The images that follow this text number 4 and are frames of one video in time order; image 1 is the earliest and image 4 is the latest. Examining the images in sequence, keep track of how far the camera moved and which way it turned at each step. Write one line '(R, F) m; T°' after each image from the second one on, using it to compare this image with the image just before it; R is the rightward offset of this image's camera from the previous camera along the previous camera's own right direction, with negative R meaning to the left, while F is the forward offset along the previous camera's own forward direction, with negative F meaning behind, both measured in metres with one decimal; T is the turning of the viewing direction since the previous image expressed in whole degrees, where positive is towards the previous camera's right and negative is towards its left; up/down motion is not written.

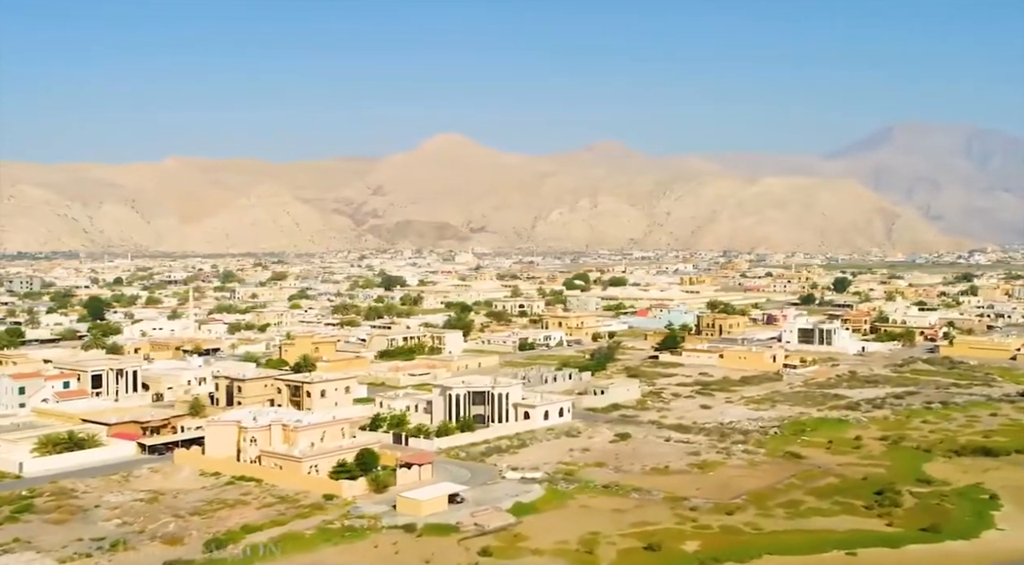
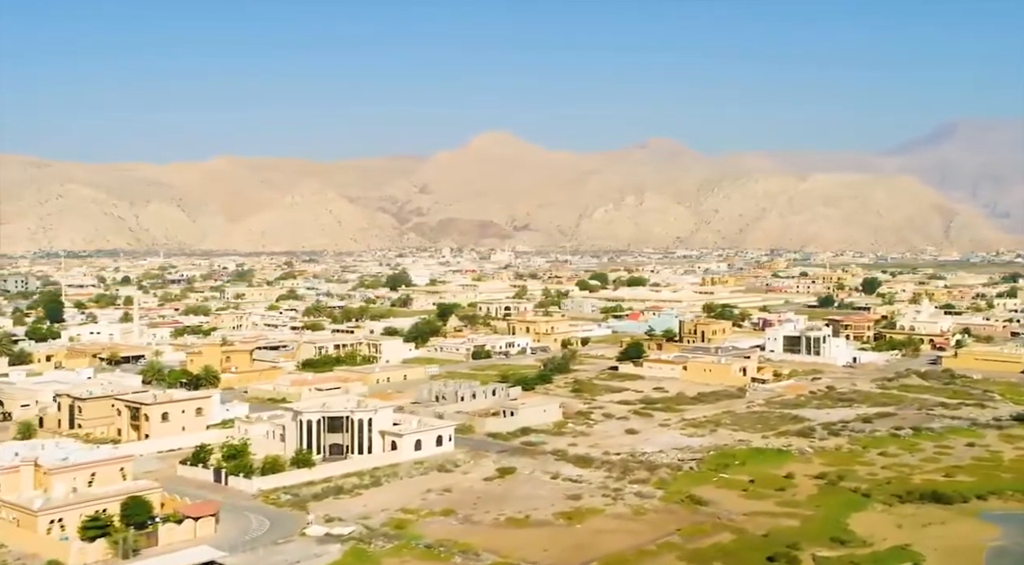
(+4.4, +5.1) m; -3°
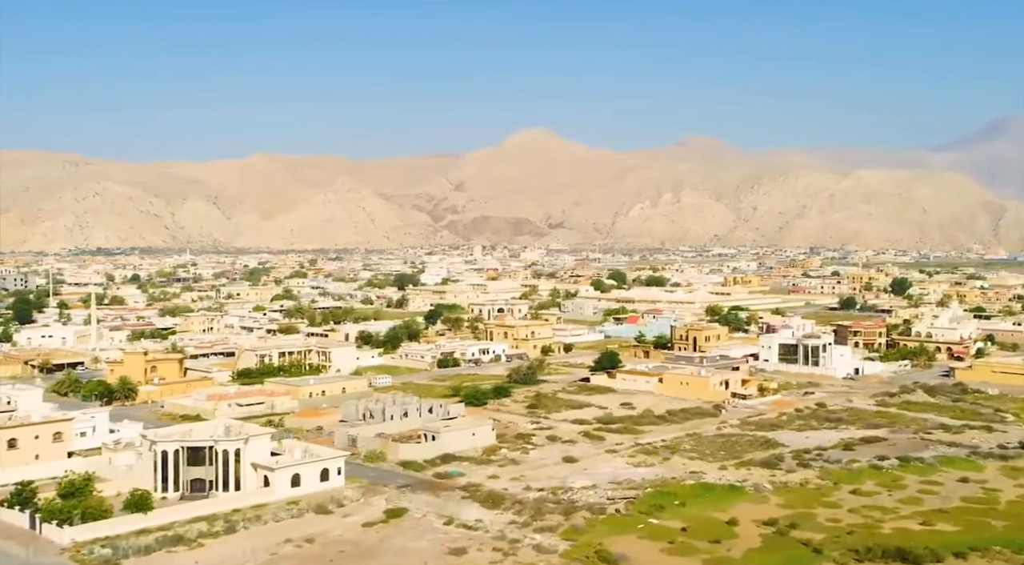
(+3.0, +4.3) m; -2°
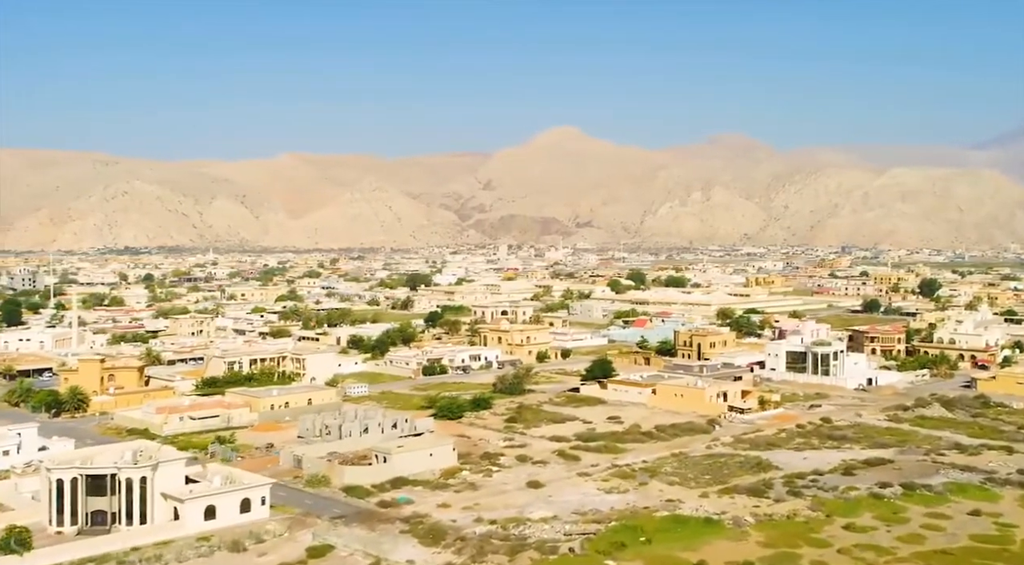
(+1.6, +2.7) m; -2°
